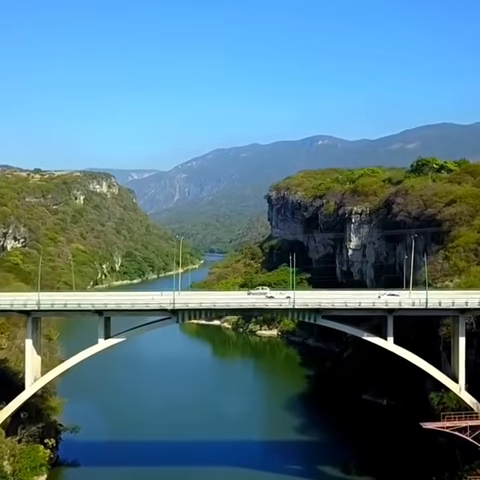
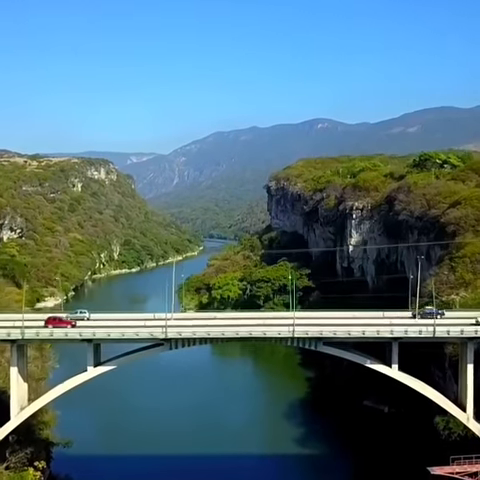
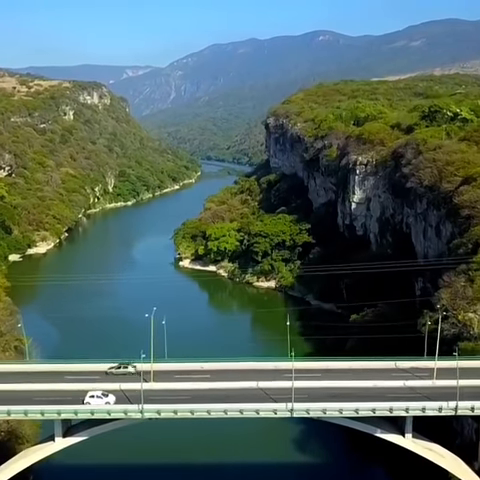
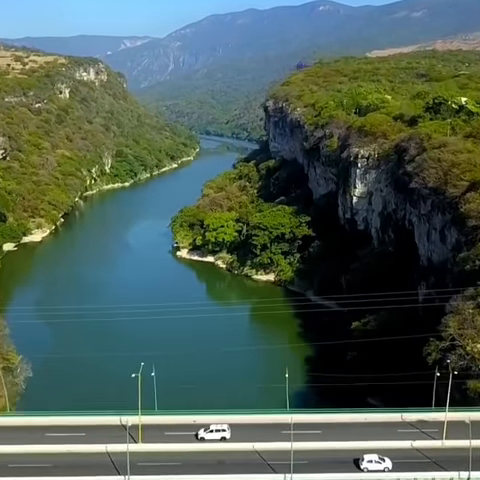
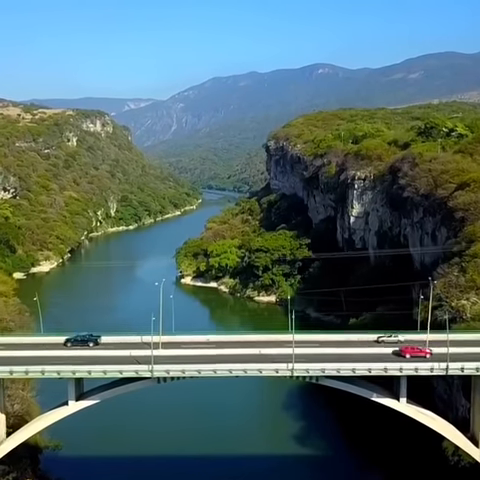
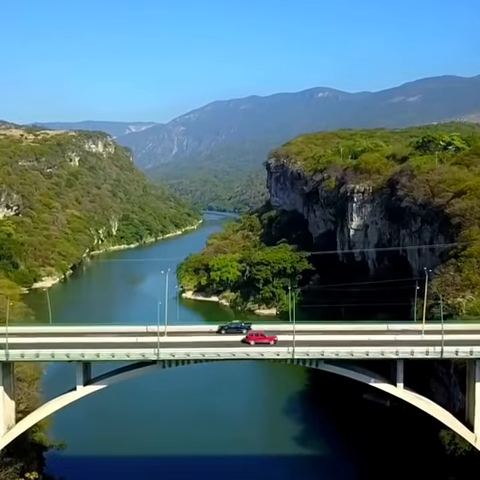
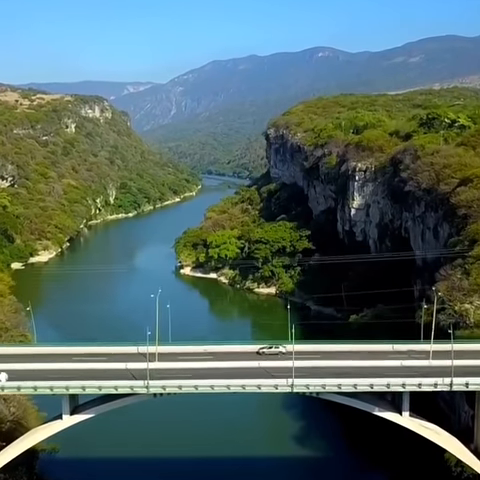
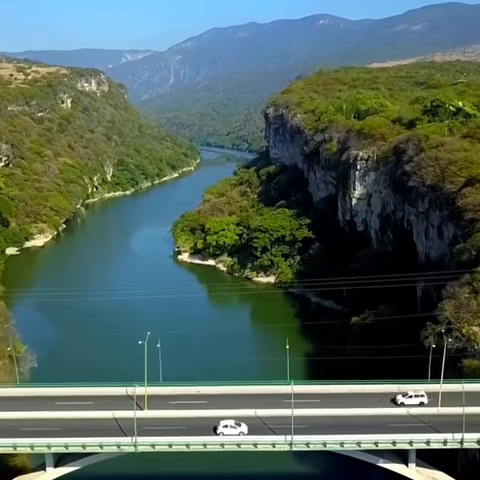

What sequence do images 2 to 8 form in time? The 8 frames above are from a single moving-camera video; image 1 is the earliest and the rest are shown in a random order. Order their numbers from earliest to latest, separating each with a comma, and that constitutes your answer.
2, 6, 5, 7, 3, 8, 4
